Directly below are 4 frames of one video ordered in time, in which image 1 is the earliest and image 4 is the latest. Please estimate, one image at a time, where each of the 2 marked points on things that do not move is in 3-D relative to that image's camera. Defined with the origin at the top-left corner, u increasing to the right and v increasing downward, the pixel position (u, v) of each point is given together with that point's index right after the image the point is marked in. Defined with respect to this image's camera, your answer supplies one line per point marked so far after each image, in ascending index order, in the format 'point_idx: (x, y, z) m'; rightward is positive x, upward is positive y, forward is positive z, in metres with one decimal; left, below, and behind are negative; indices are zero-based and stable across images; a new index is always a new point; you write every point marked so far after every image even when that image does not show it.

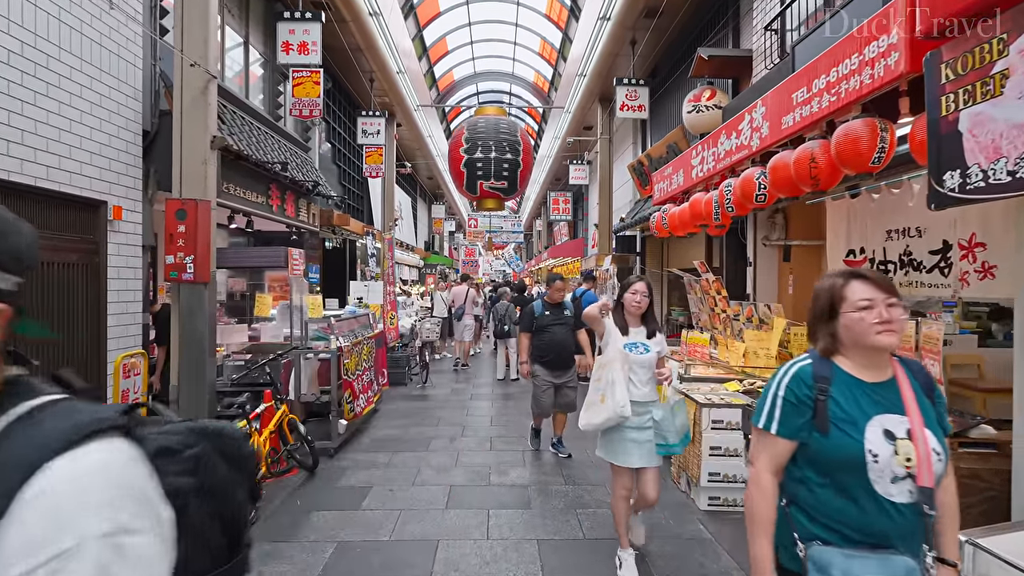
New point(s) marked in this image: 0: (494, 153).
0: (-0.4, +2.6, +10.1) m
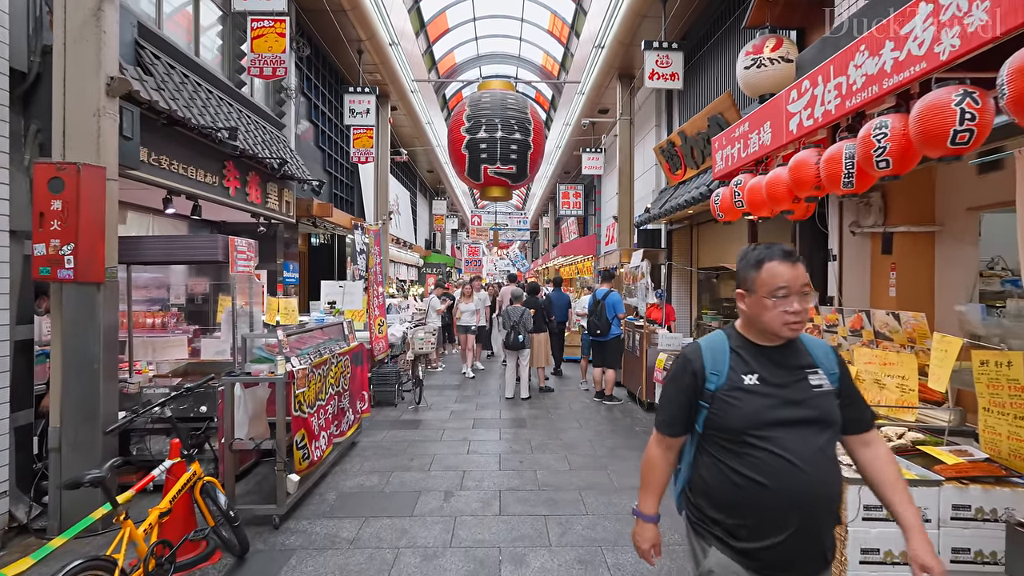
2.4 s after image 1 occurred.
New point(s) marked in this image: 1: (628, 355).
0: (-0.2, +2.6, +8.6) m
1: (+1.7, -1.0, +7.8) m
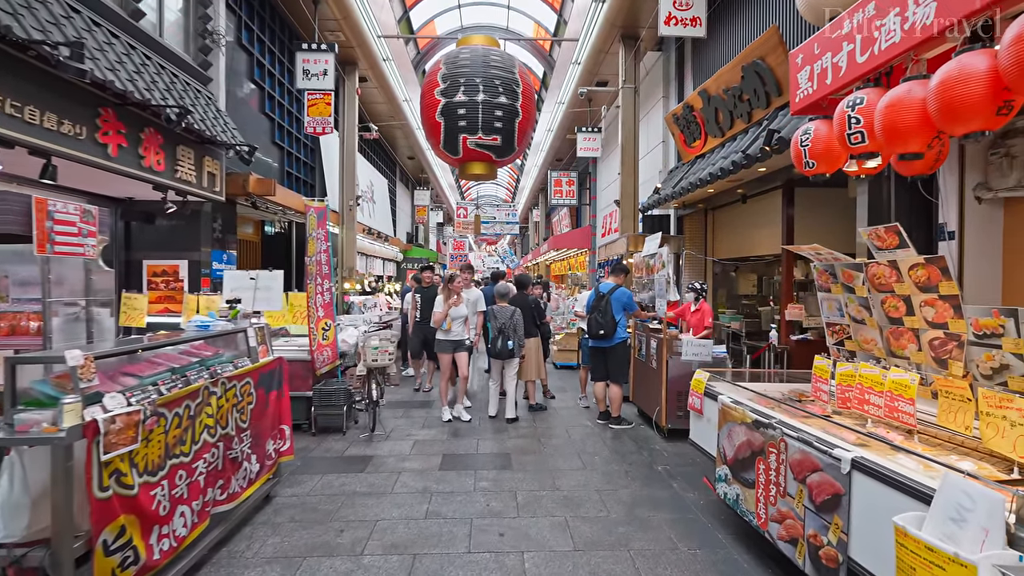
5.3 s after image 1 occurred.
0: (-0.4, +2.7, +7.1) m
1: (+1.5, -0.9, +6.3) m
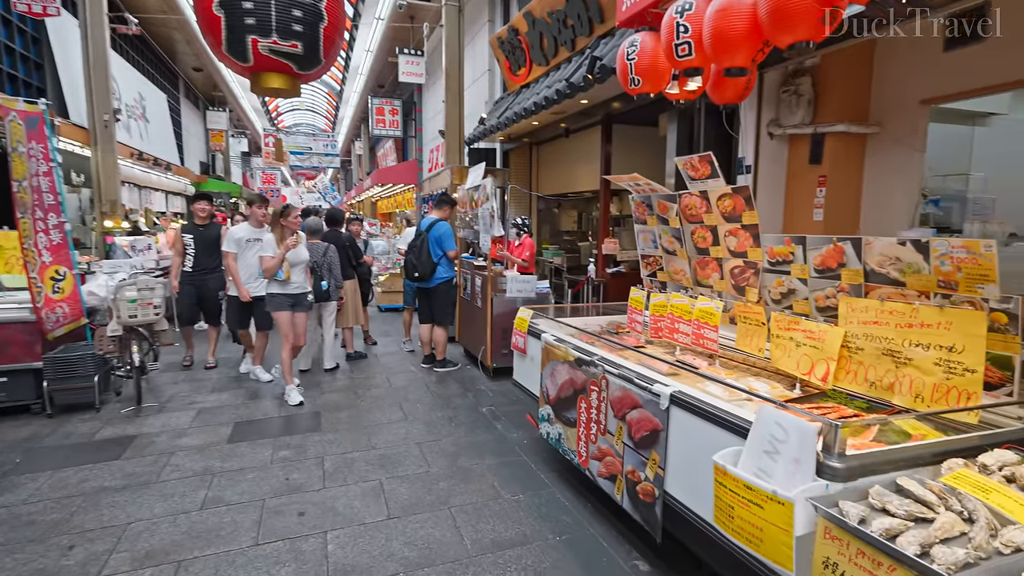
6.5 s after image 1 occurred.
0: (-2.7, +3.4, +5.7) m
1: (-0.6, -0.2, +6.0) m
